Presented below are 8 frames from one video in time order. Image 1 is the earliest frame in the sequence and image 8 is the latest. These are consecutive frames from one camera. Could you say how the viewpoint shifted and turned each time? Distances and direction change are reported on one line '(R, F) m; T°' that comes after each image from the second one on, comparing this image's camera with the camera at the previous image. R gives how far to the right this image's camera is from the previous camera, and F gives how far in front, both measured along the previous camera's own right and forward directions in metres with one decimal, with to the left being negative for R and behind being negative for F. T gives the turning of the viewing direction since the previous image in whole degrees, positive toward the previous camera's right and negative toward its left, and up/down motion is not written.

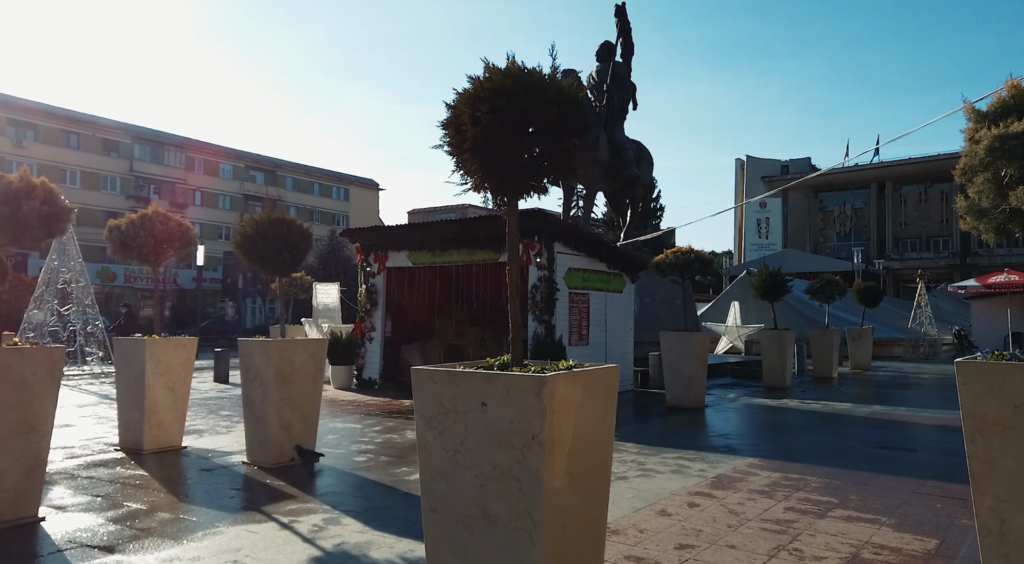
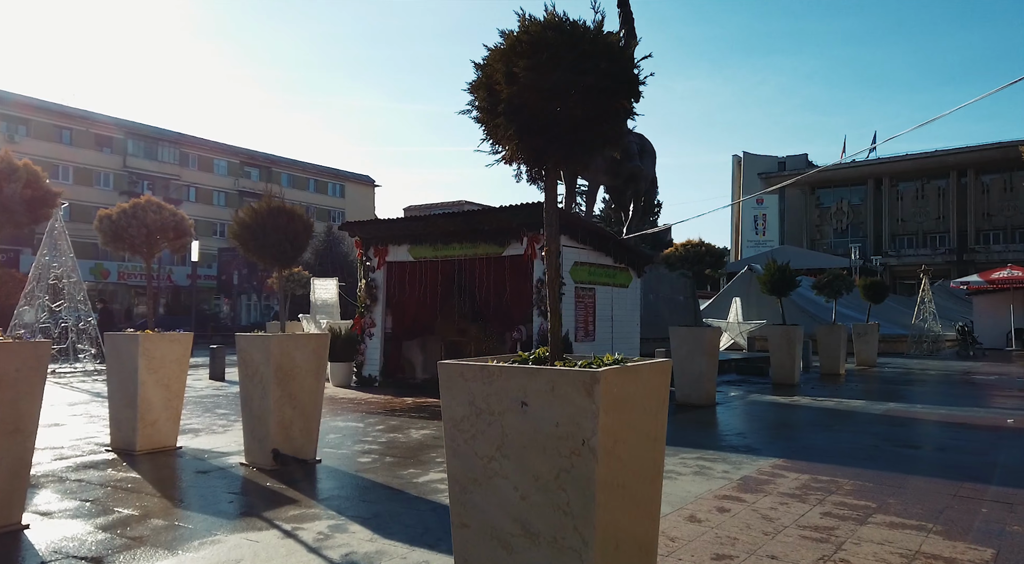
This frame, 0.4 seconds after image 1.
(-0.2, +0.4) m; 0°
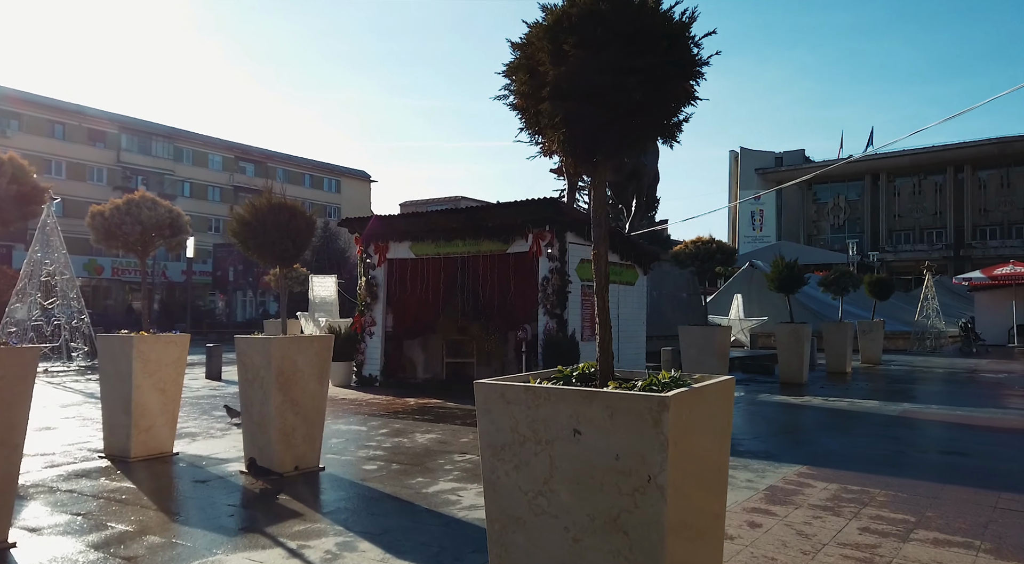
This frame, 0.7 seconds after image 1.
(-0.2, +0.3) m; 0°
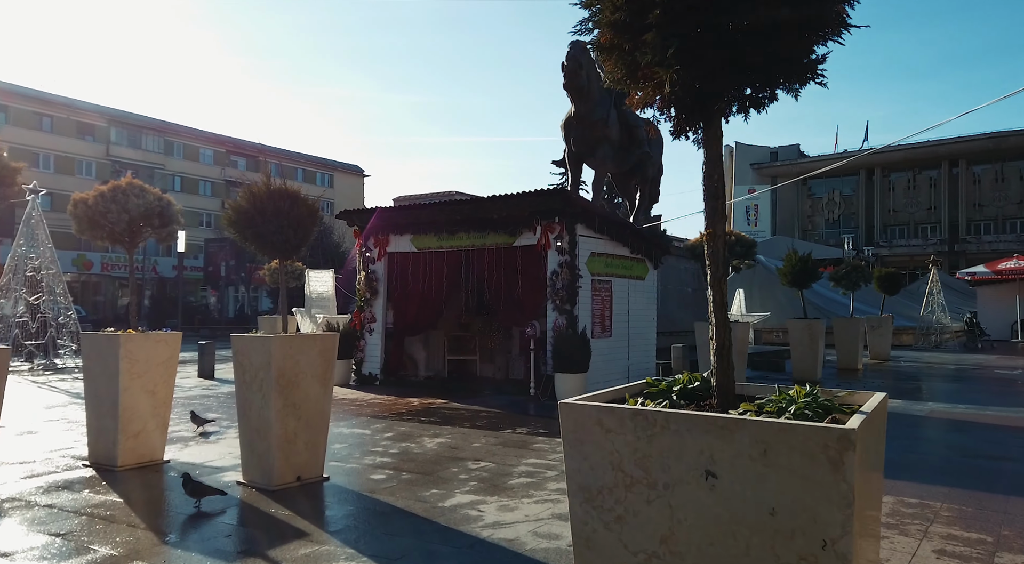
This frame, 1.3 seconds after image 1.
(-0.2, +0.6) m; +1°
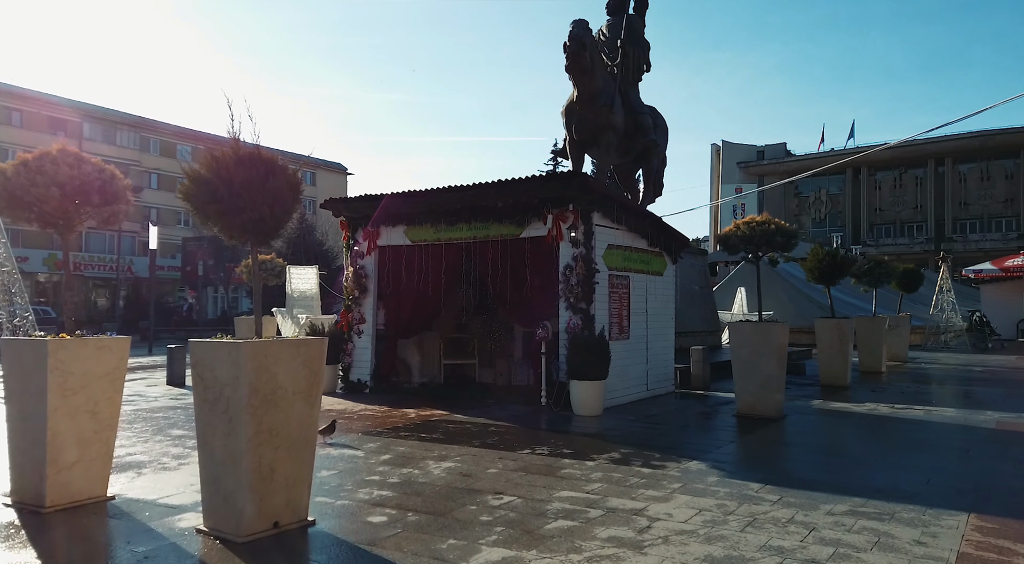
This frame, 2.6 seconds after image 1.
(-0.4, +1.4) m; +1°
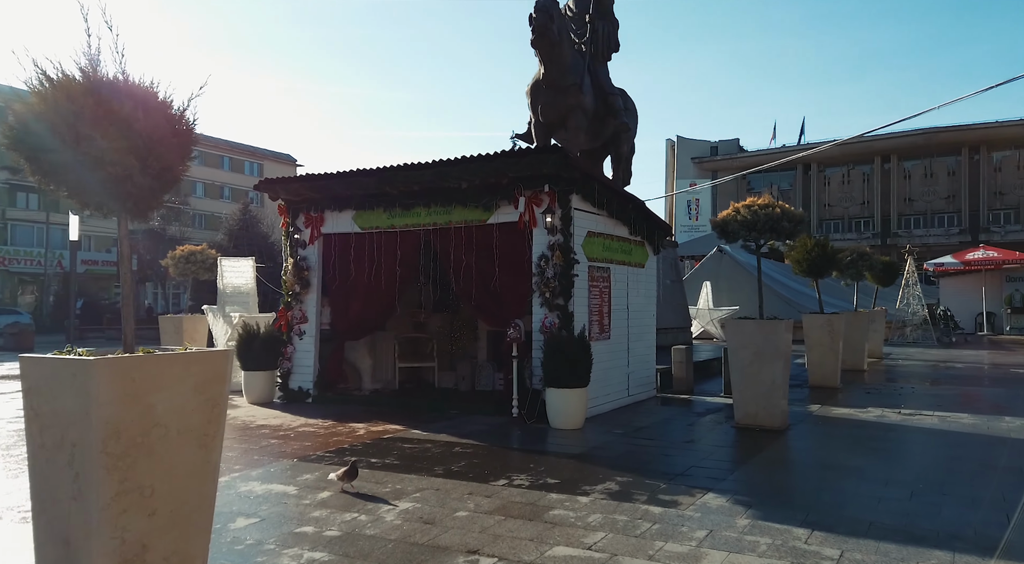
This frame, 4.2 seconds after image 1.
(-0.2, +1.5) m; +4°
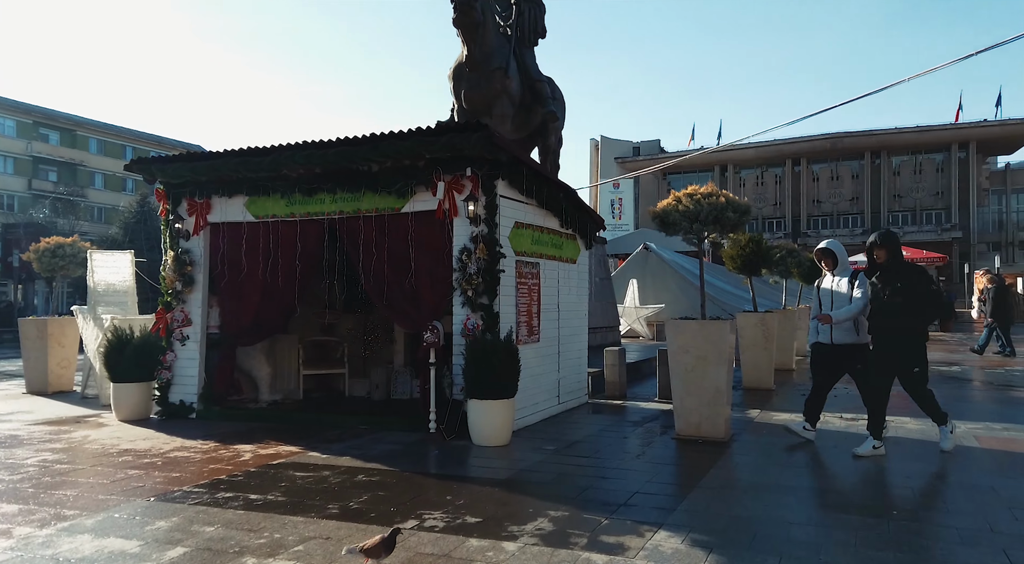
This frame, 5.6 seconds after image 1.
(+0.1, +1.1) m; +6°
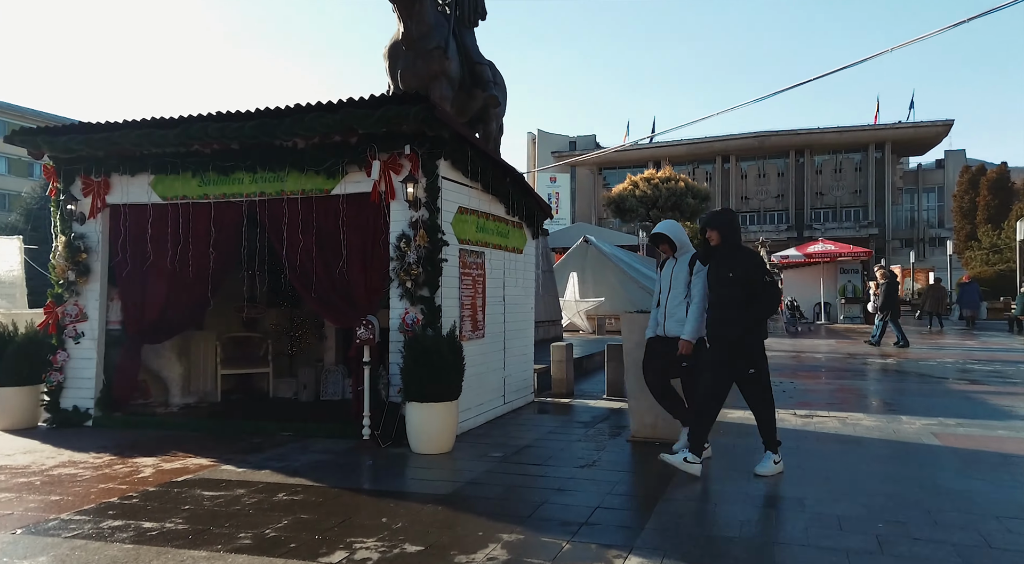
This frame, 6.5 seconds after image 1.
(-0.1, +0.7) m; +5°
